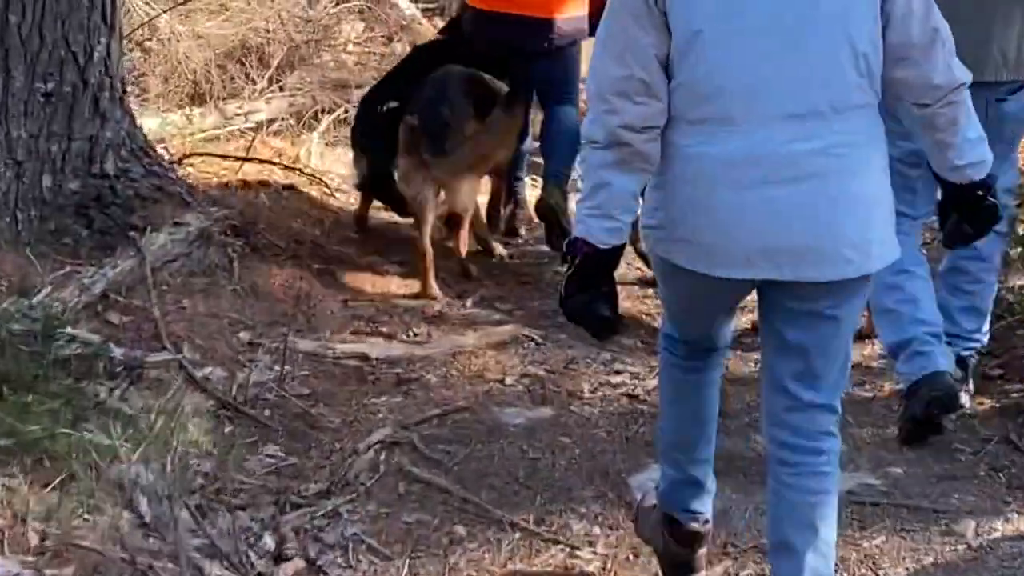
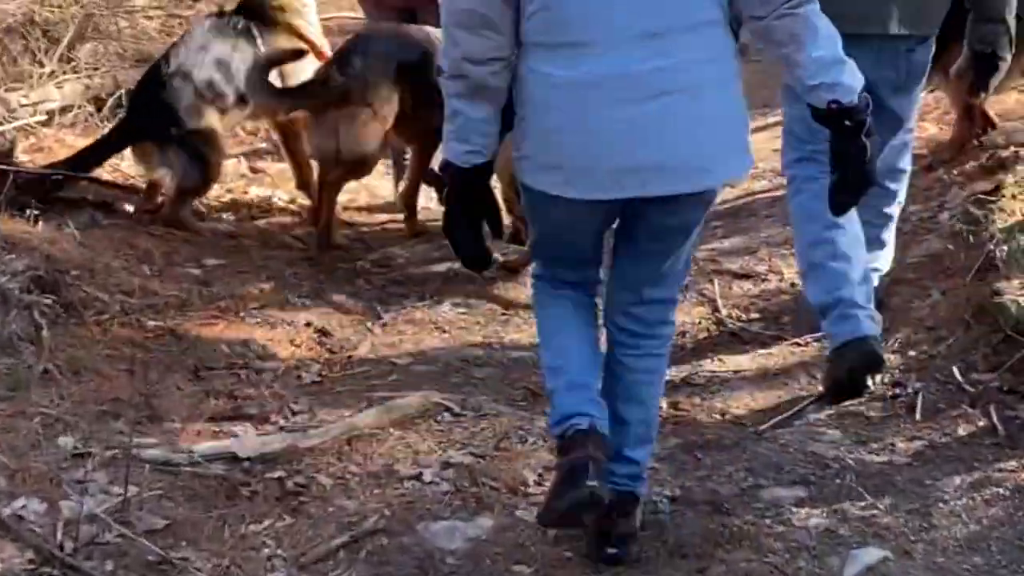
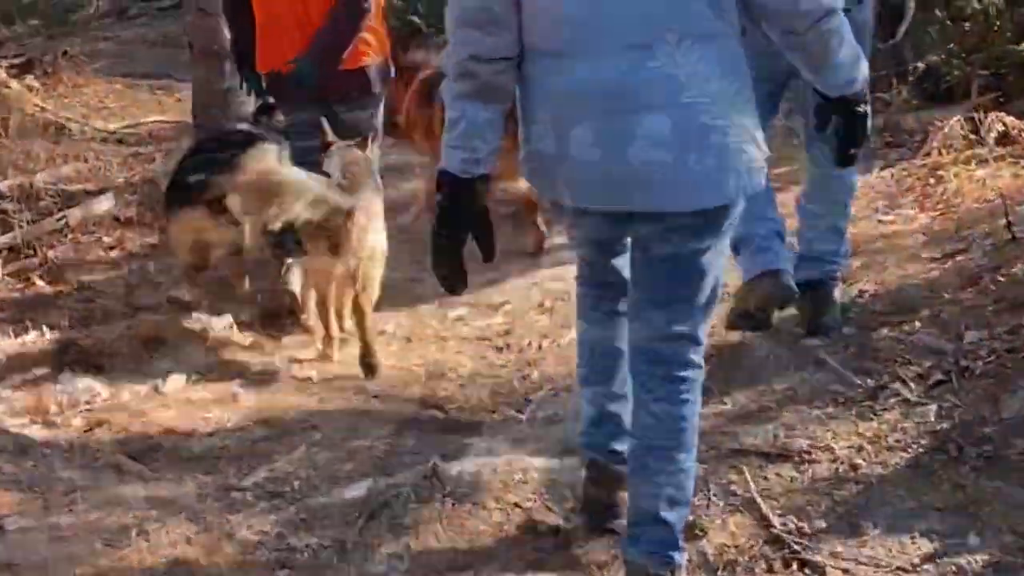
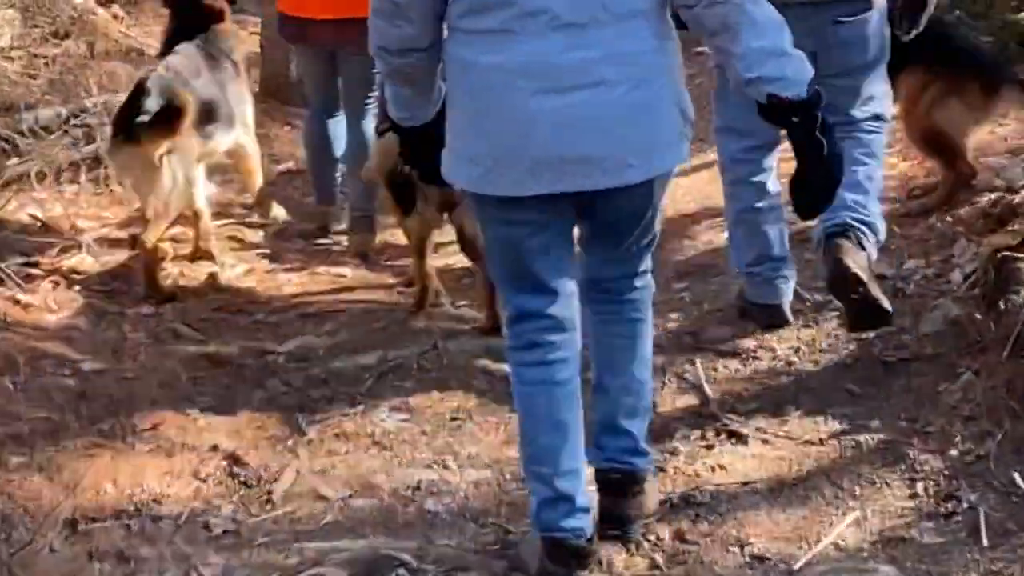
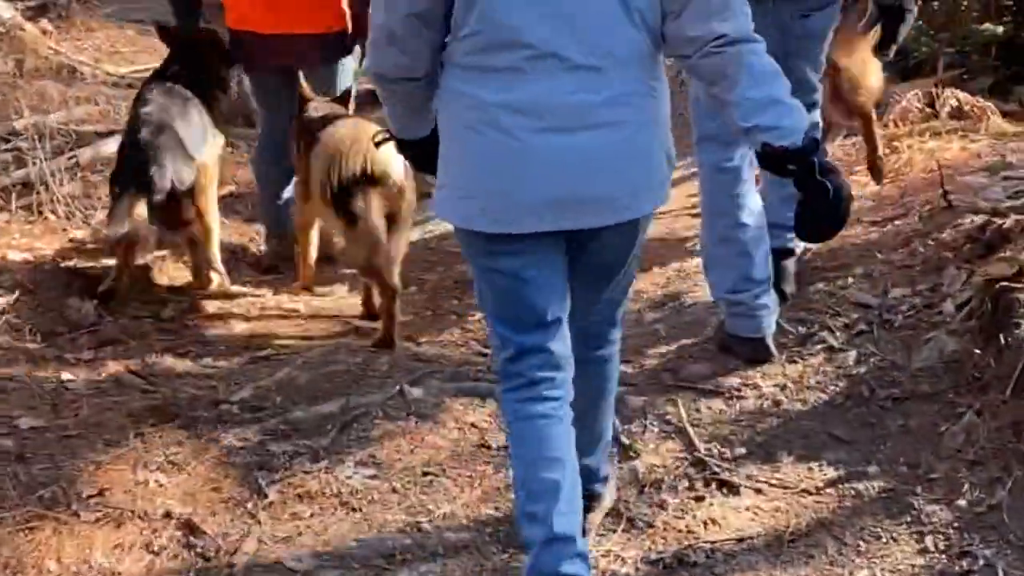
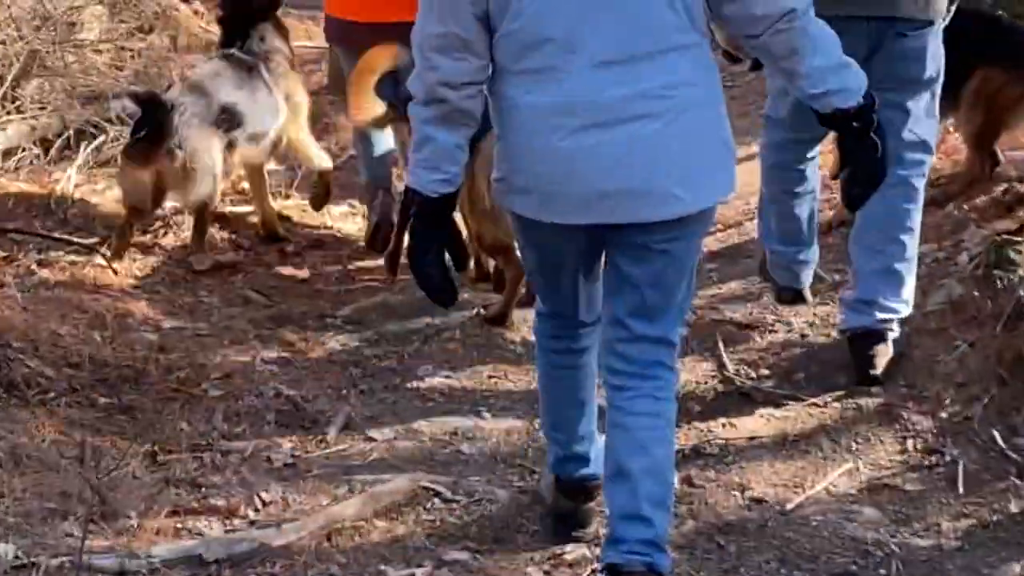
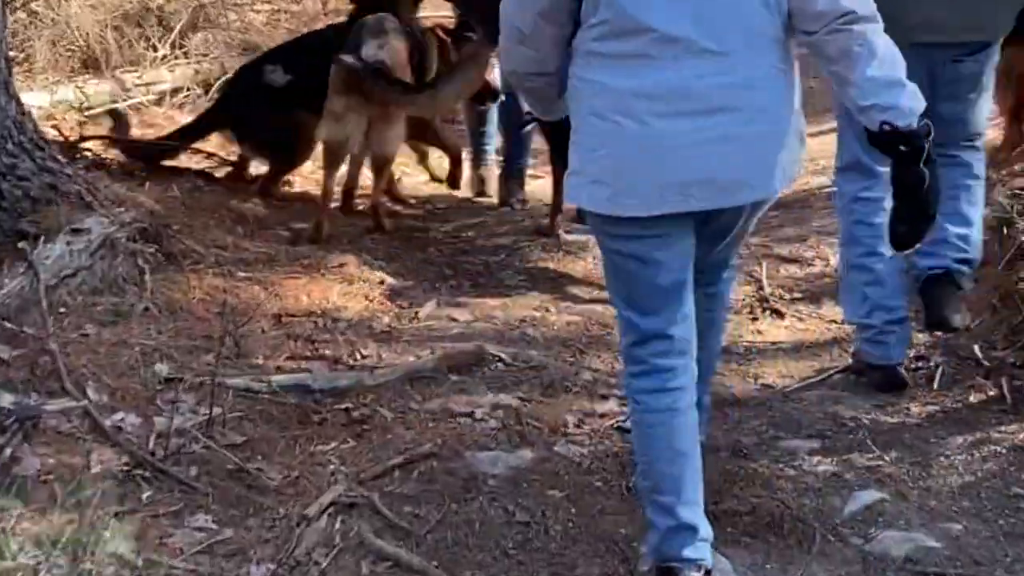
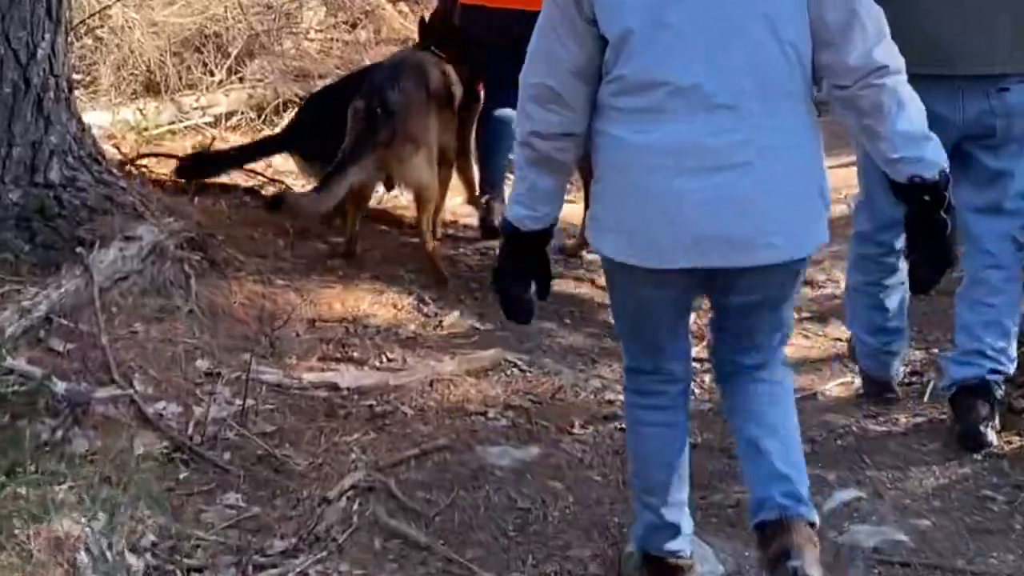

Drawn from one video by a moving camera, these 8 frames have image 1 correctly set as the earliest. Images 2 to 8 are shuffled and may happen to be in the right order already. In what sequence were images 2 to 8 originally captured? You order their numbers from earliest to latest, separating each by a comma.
8, 7, 2, 6, 4, 5, 3
